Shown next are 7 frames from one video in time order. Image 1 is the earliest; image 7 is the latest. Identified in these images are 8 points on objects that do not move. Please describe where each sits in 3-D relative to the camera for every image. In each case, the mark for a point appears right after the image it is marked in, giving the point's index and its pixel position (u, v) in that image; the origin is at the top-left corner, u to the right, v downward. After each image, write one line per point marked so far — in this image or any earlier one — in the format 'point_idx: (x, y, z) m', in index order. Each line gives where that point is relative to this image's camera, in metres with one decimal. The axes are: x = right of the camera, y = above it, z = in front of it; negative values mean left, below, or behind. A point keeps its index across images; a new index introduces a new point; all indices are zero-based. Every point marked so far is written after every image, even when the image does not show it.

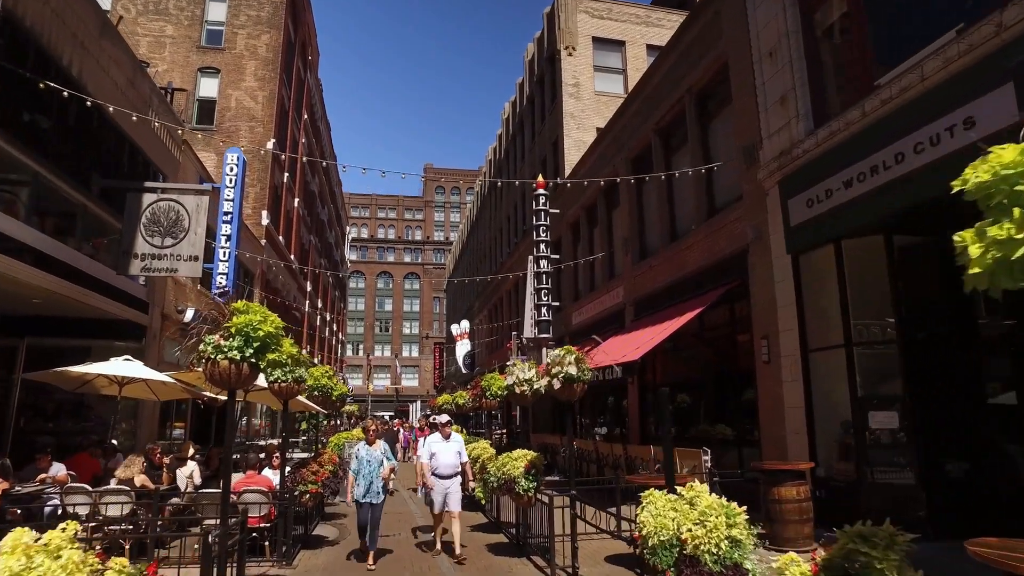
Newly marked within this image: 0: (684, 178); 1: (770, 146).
0: (+4.7, +3.0, +15.9) m
1: (+5.0, +2.8, +11.4) m
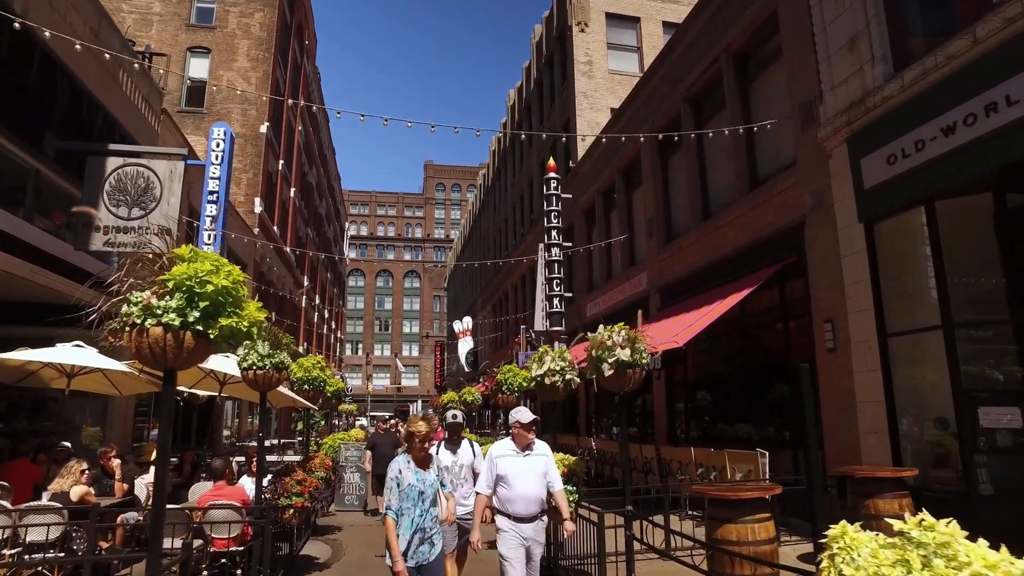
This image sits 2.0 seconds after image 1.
0: (+5.0, +3.4, +14.3) m
1: (+5.4, +3.2, +9.8) m
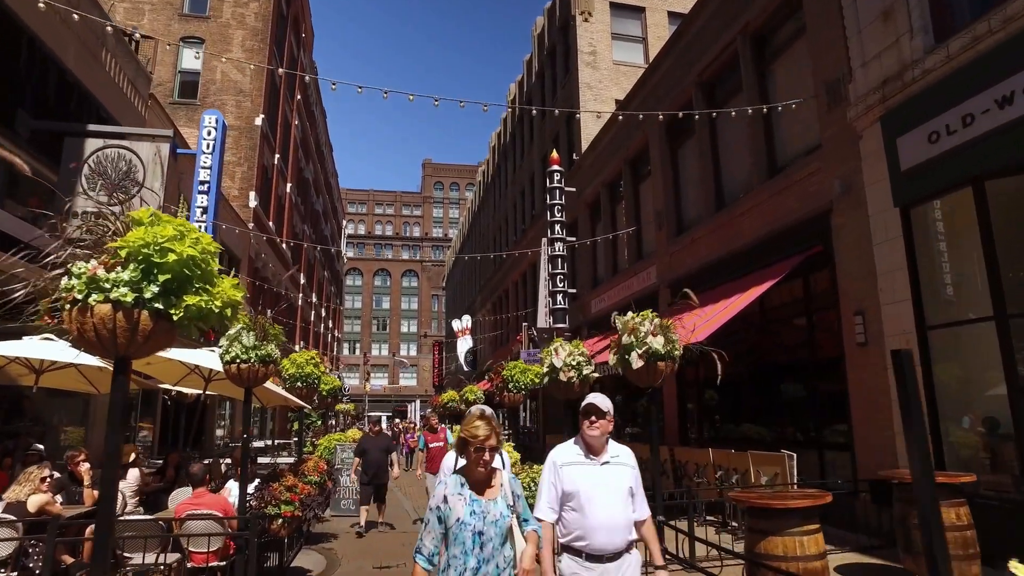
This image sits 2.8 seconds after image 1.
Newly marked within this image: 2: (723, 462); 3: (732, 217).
0: (+5.2, +3.5, +13.6) m
1: (+5.5, +3.3, +9.1) m
2: (+3.7, -3.0, +10.2) m
3: (+4.9, +1.6, +12.9) m
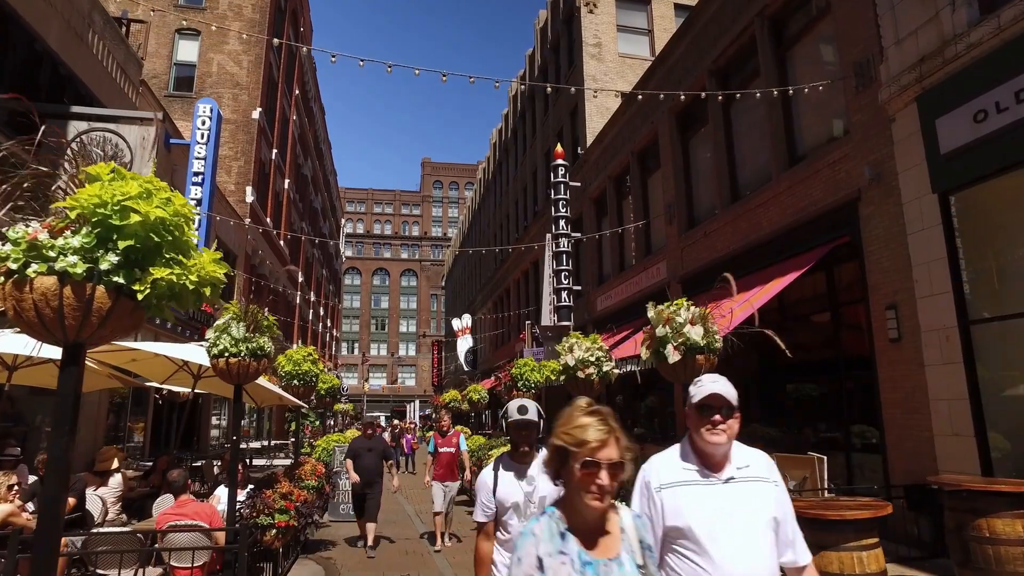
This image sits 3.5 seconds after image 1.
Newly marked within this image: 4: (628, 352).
0: (+5.3, +3.6, +13.1) m
1: (+5.7, +3.4, +8.6) m
2: (+3.8, -2.9, +9.7) m
3: (+5.0, +1.7, +12.4) m
4: (+2.4, -1.3, +11.8) m
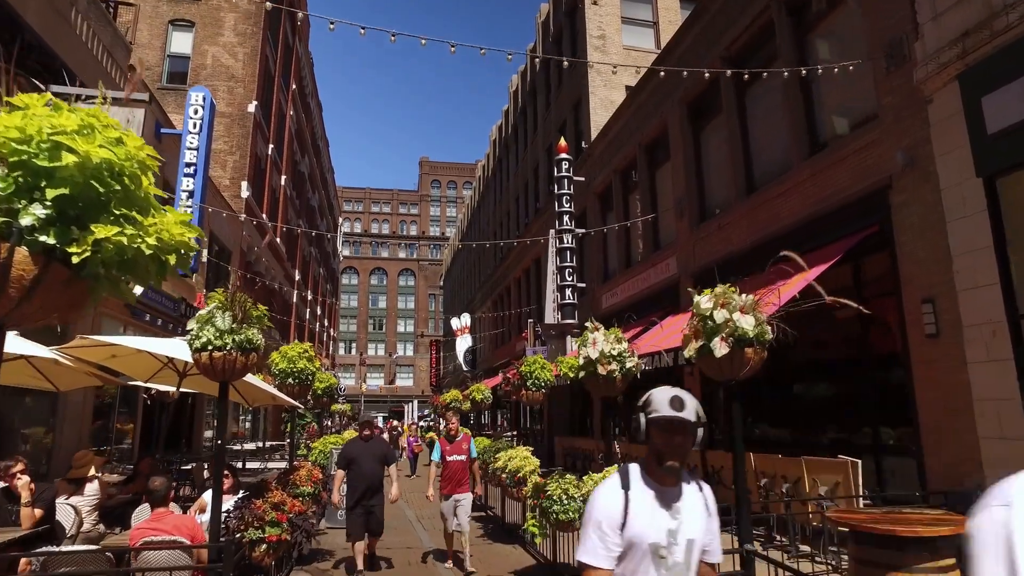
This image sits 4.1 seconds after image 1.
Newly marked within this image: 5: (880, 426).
0: (+5.5, +3.7, +12.5) m
1: (+5.8, +3.6, +8.0) m
2: (+4.0, -2.8, +9.1) m
3: (+5.2, +1.8, +11.8) m
4: (+2.6, -1.2, +11.2) m
5: (+5.8, -2.2, +9.2) m
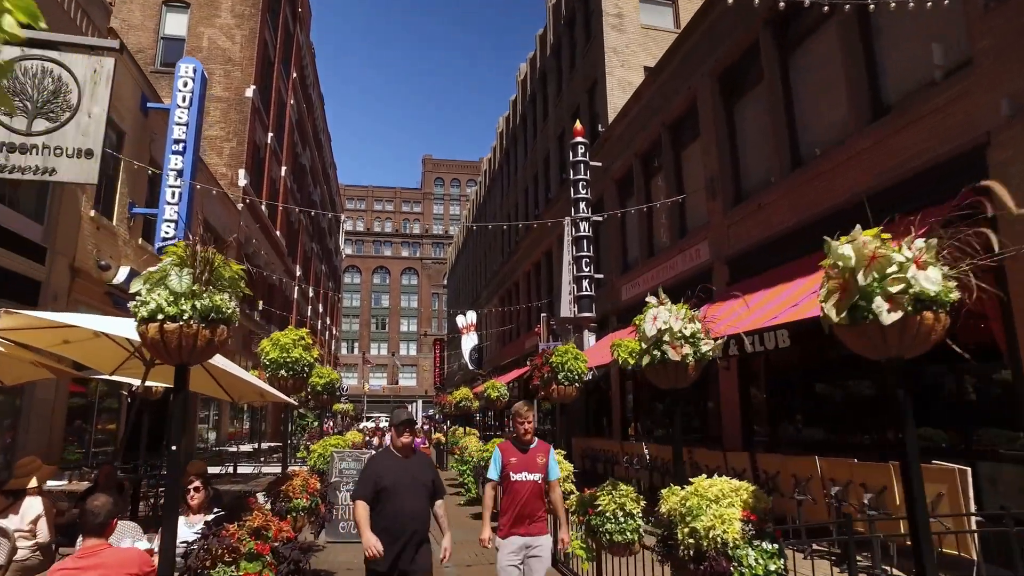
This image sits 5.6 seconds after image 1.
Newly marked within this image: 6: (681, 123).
0: (+5.9, +4.0, +11.2) m
1: (+6.2, +3.9, +6.7) m
2: (+4.4, -2.5, +7.8) m
3: (+5.6, +2.1, +10.5) m
4: (+3.0, -0.9, +10.0) m
5: (+6.2, -1.9, +7.8) m
6: (+4.7, +4.6, +16.3) m
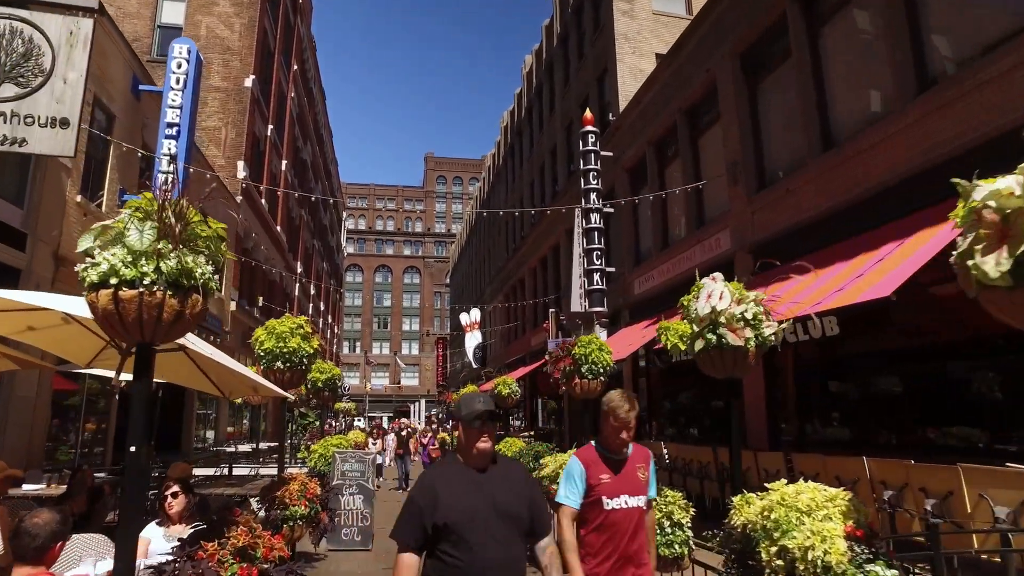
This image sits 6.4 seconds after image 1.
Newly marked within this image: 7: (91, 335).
0: (+6.1, +4.2, +10.5) m
1: (+6.5, +4.1, +6.0) m
2: (+4.6, -2.3, +7.1) m
3: (+5.8, +2.3, +9.8) m
4: (+3.2, -0.7, +9.2) m
5: (+6.4, -1.7, +7.1) m
6: (+5.0, +4.8, +15.5) m
7: (-3.9, -0.4, +5.4) m
